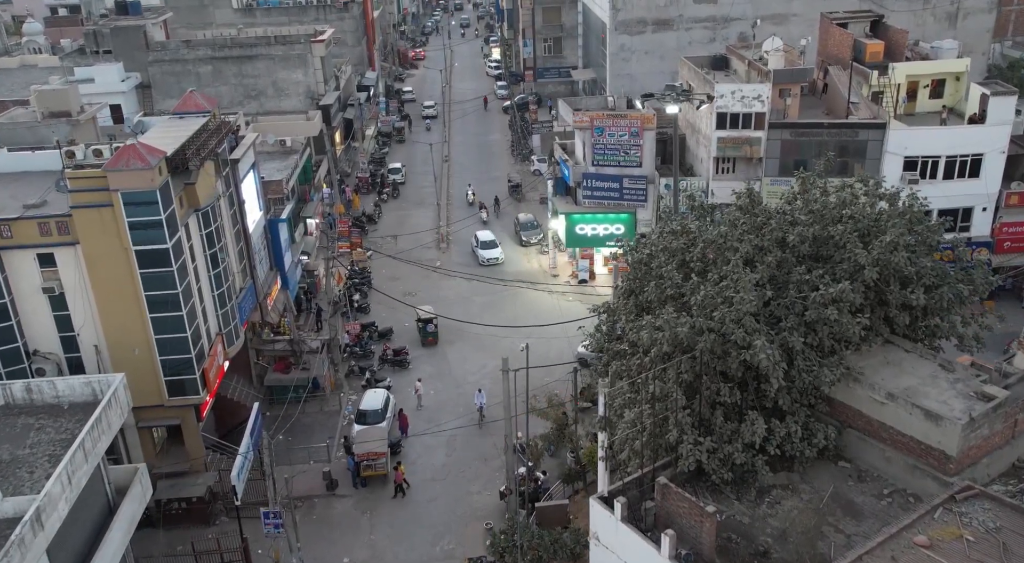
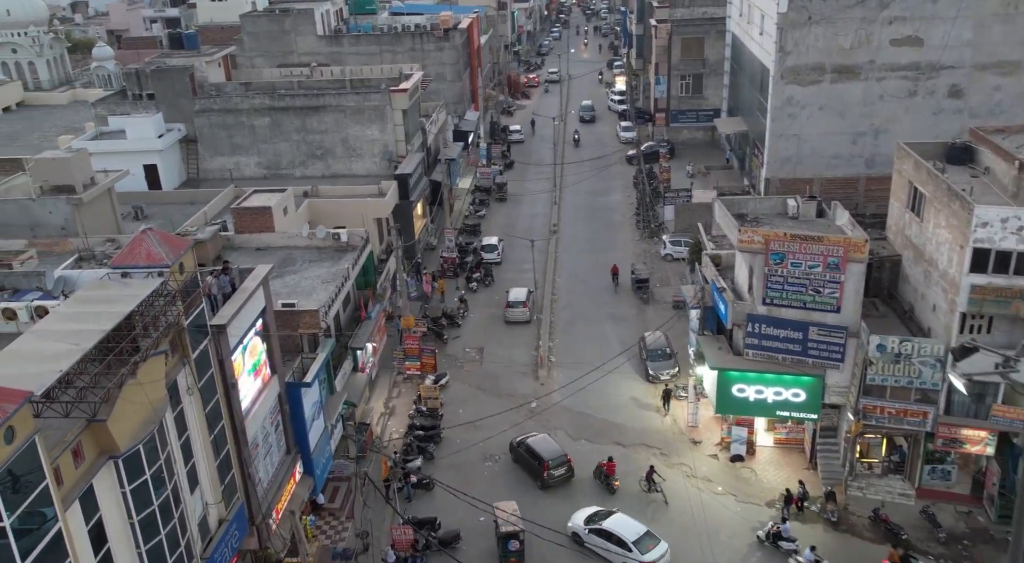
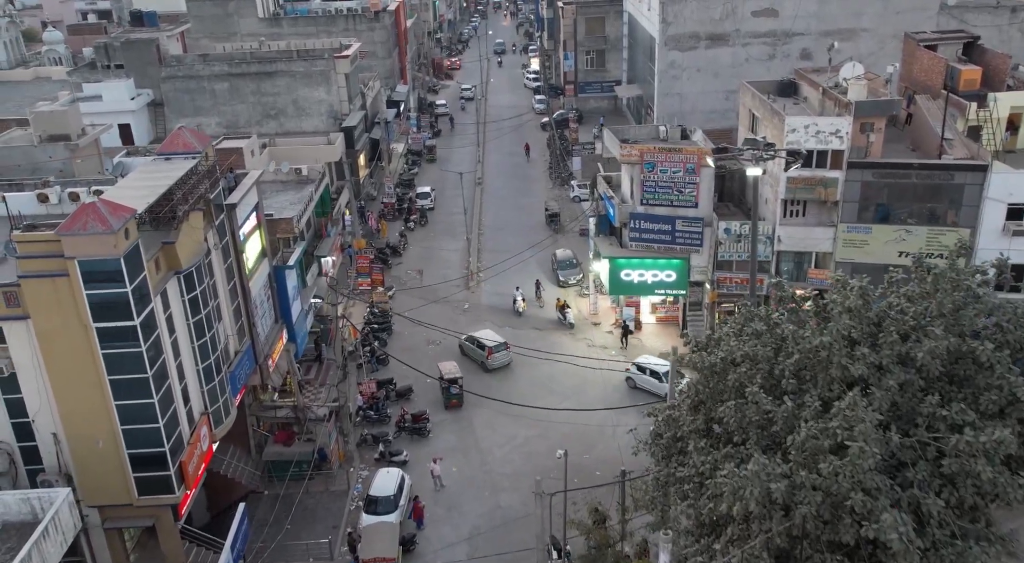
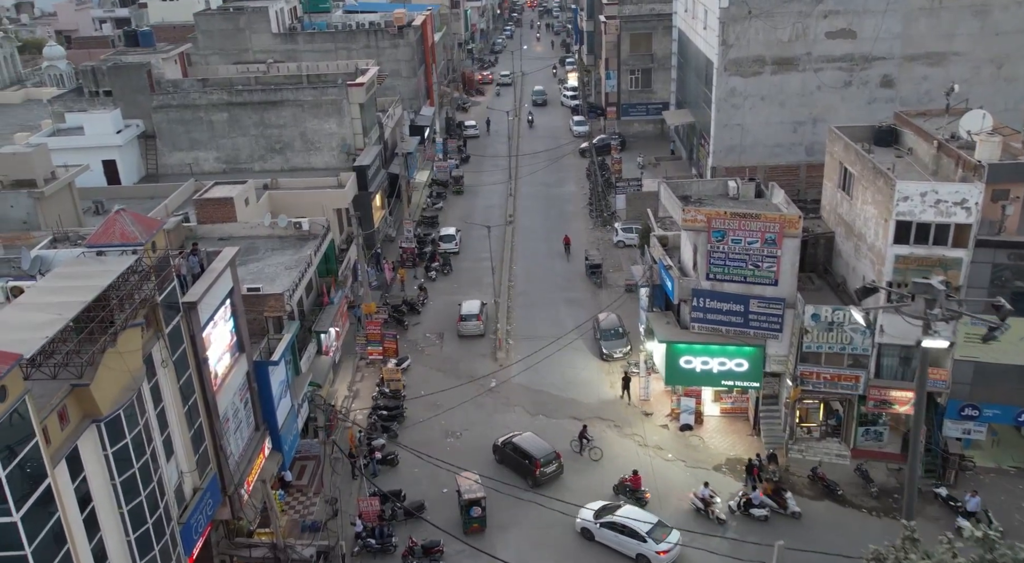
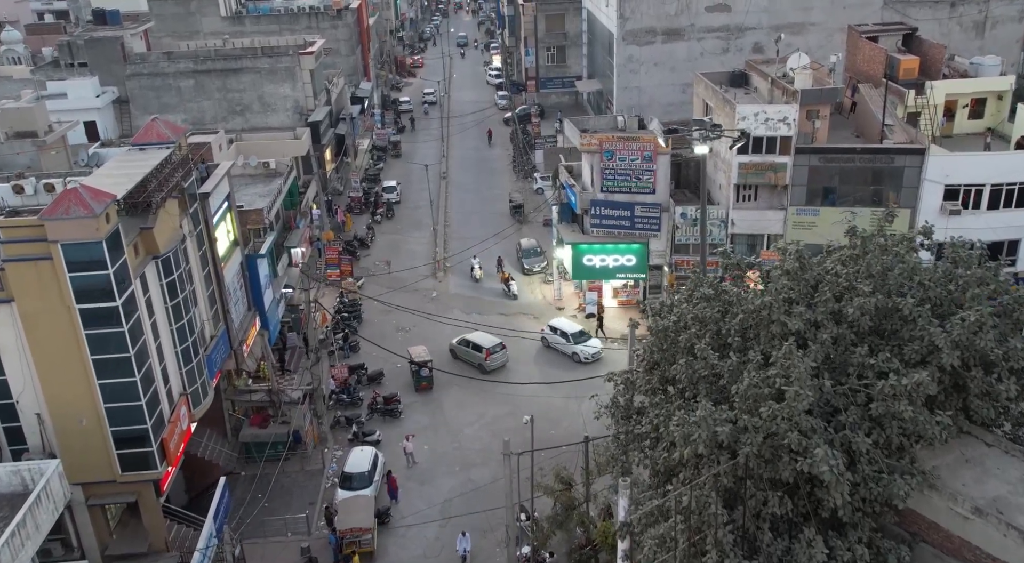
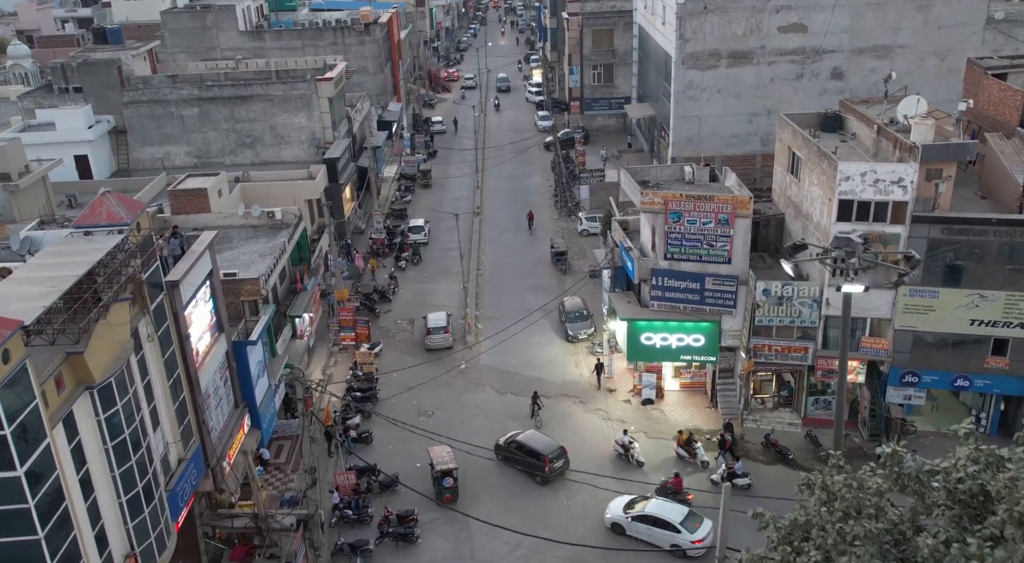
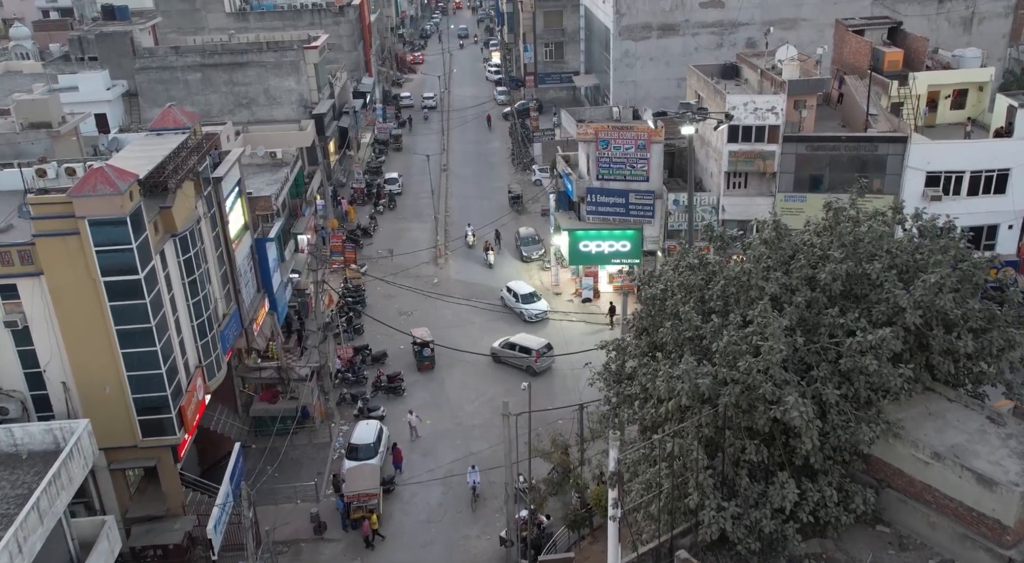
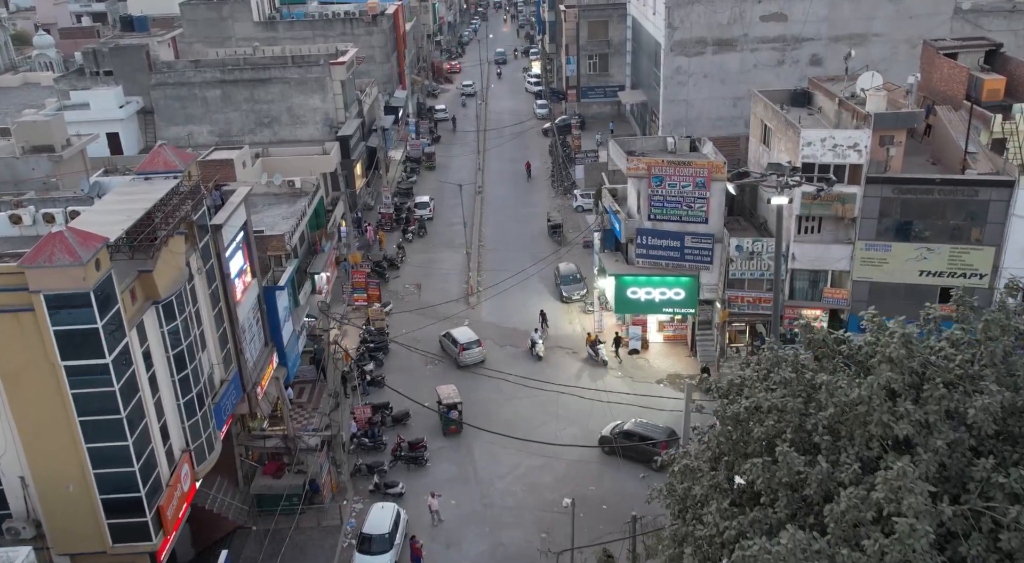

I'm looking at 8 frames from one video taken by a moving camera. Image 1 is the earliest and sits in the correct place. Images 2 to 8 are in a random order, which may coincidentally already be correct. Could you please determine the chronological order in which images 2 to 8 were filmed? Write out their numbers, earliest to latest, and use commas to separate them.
7, 5, 3, 8, 6, 4, 2
